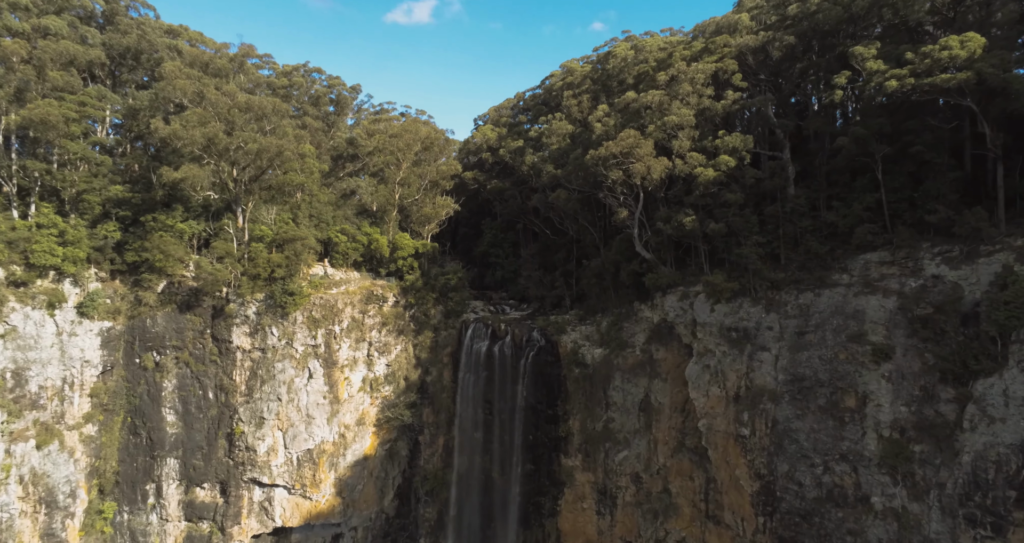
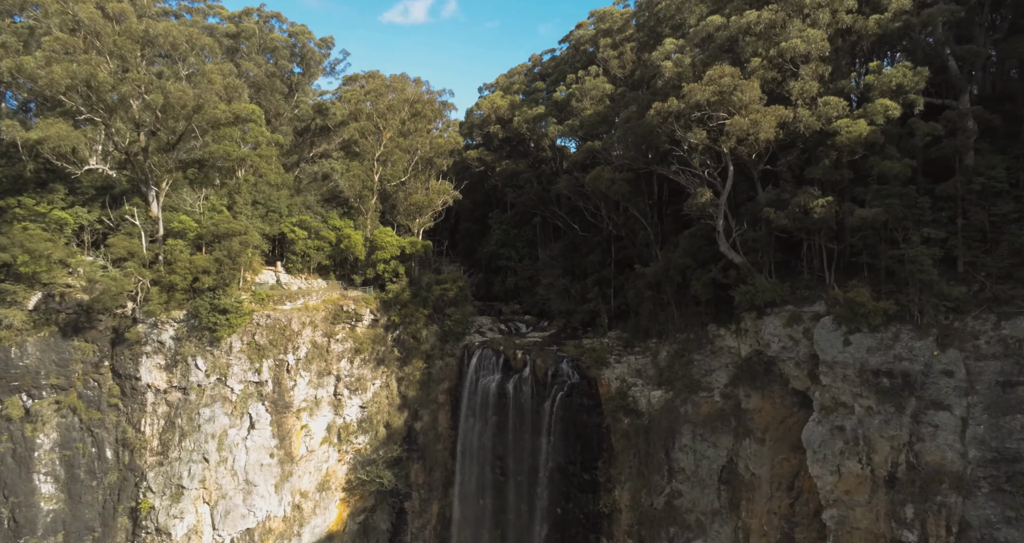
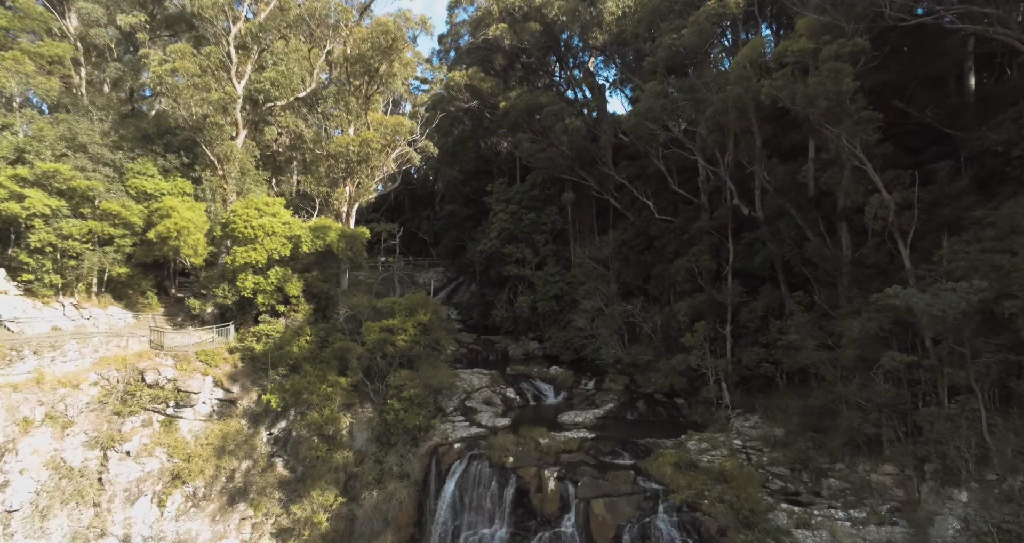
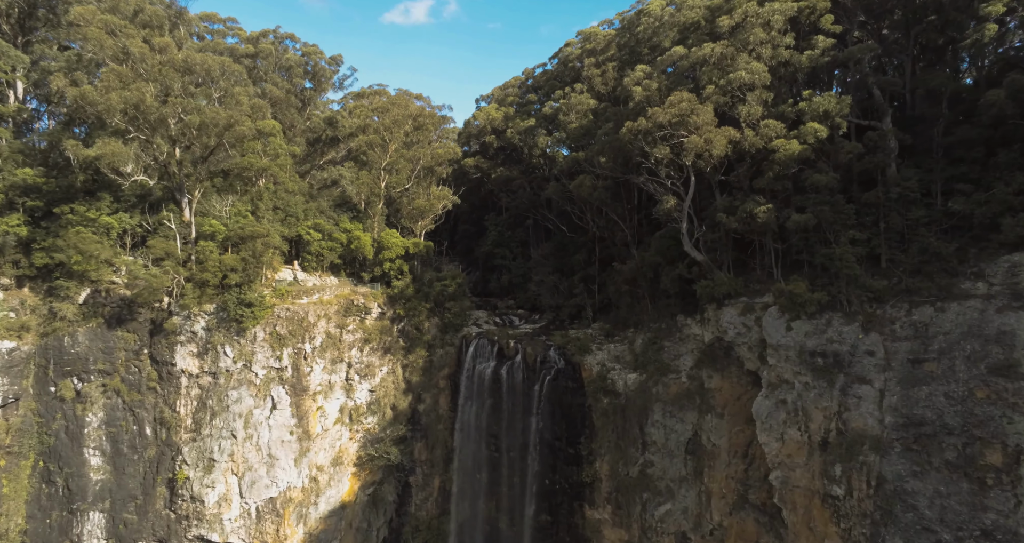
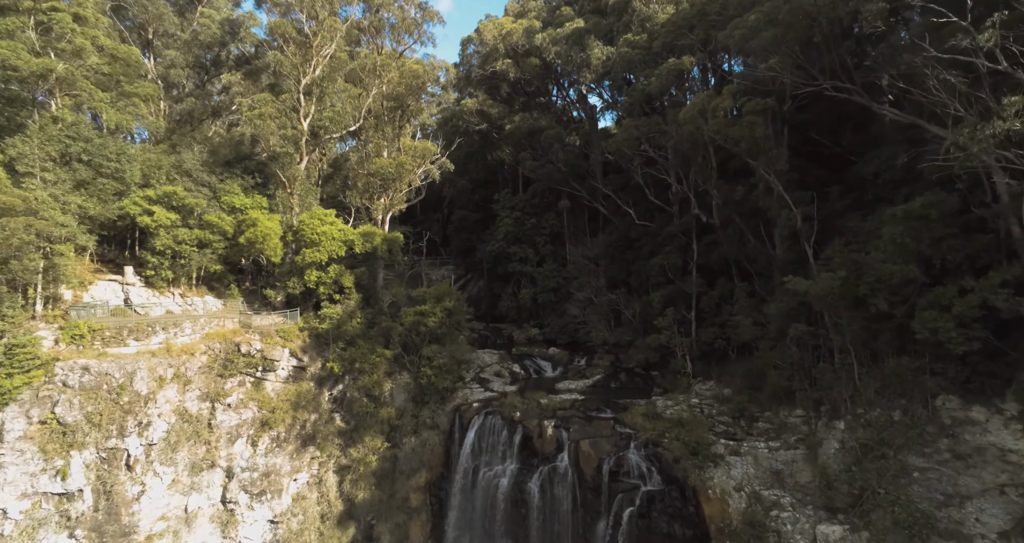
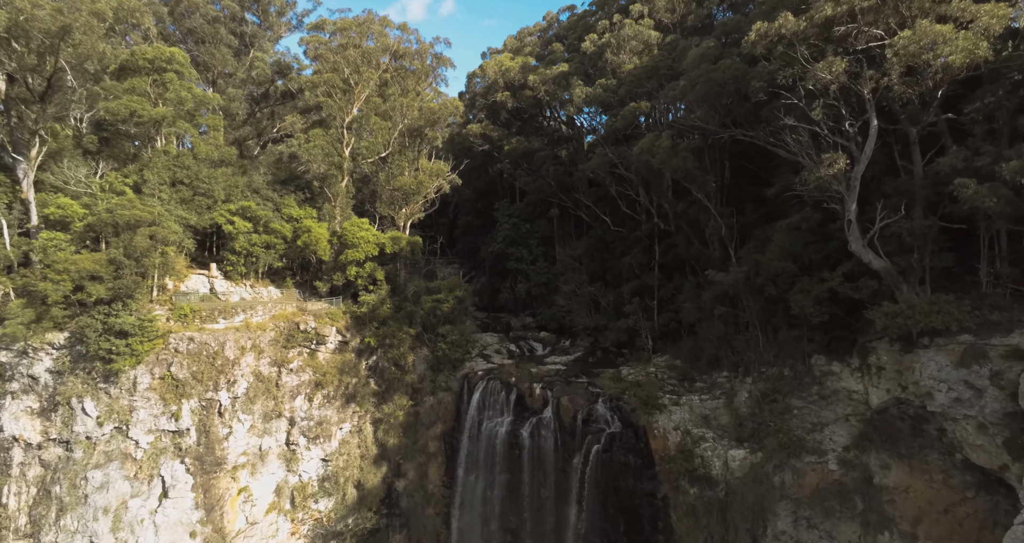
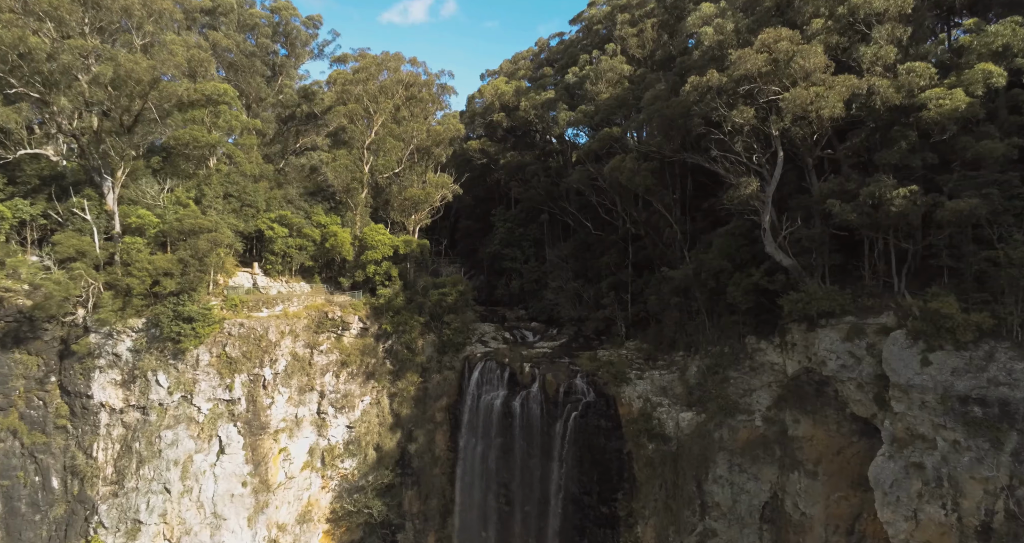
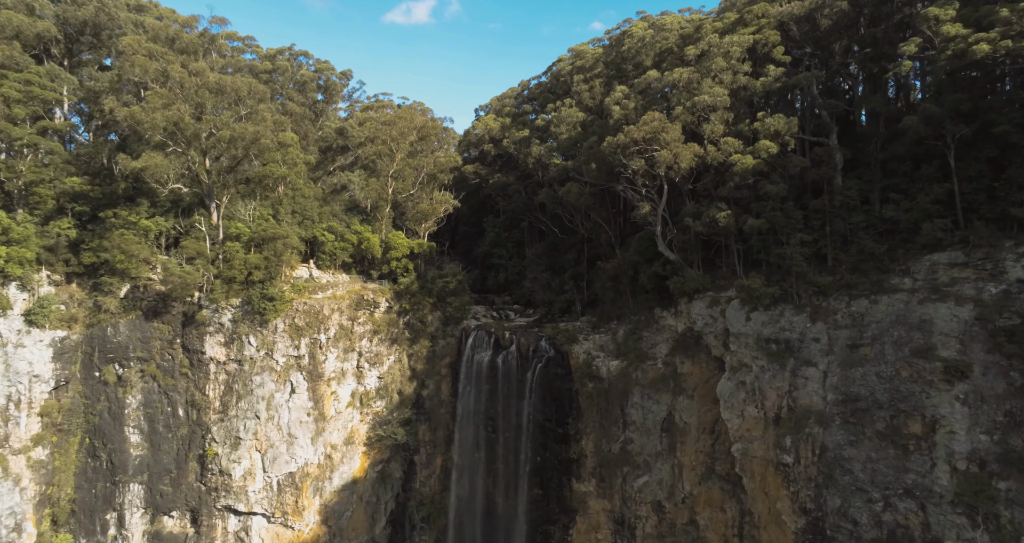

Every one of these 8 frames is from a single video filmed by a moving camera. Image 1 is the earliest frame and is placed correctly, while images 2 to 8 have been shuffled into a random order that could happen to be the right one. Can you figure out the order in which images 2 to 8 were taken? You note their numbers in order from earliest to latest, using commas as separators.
8, 4, 2, 7, 6, 5, 3
